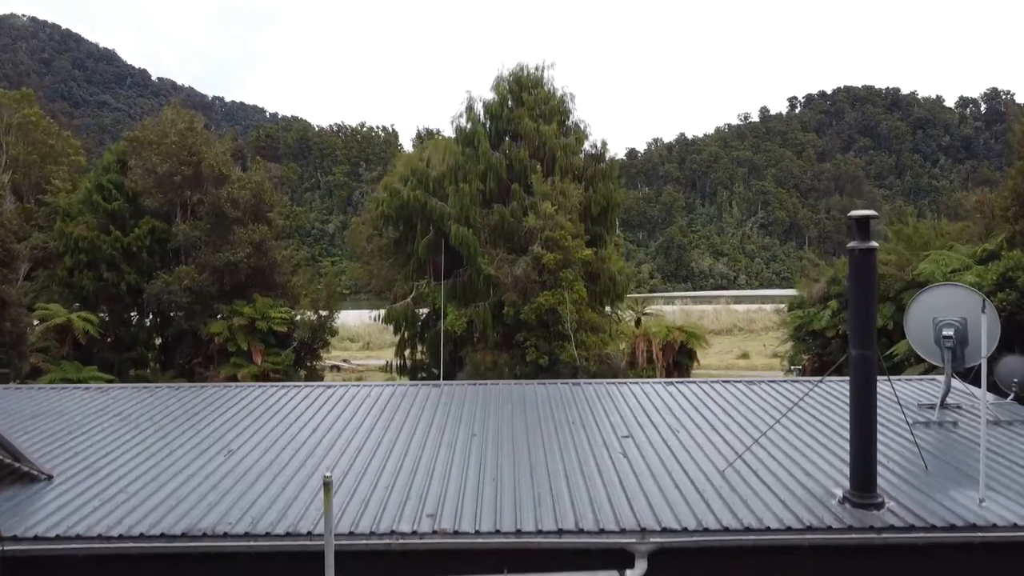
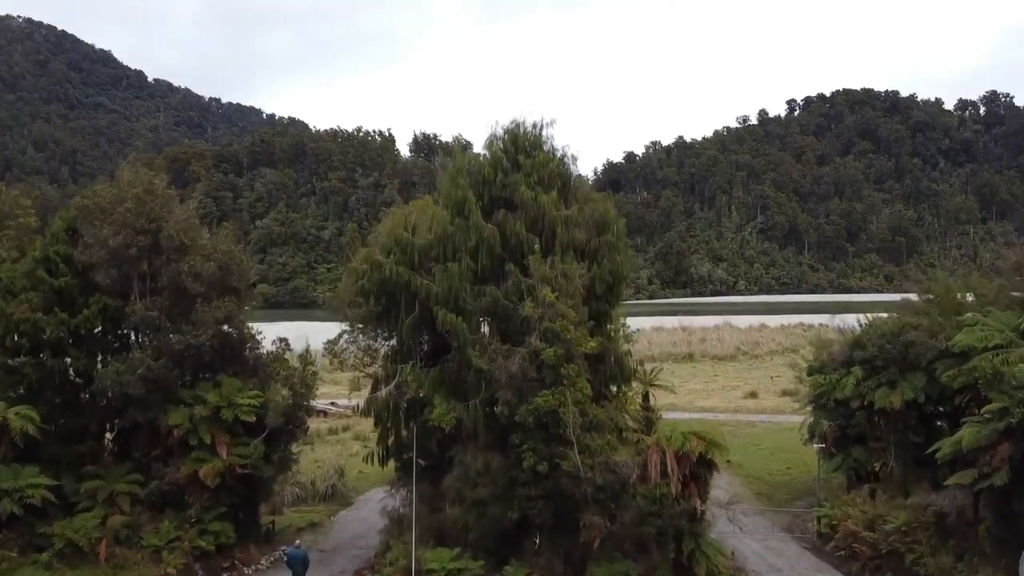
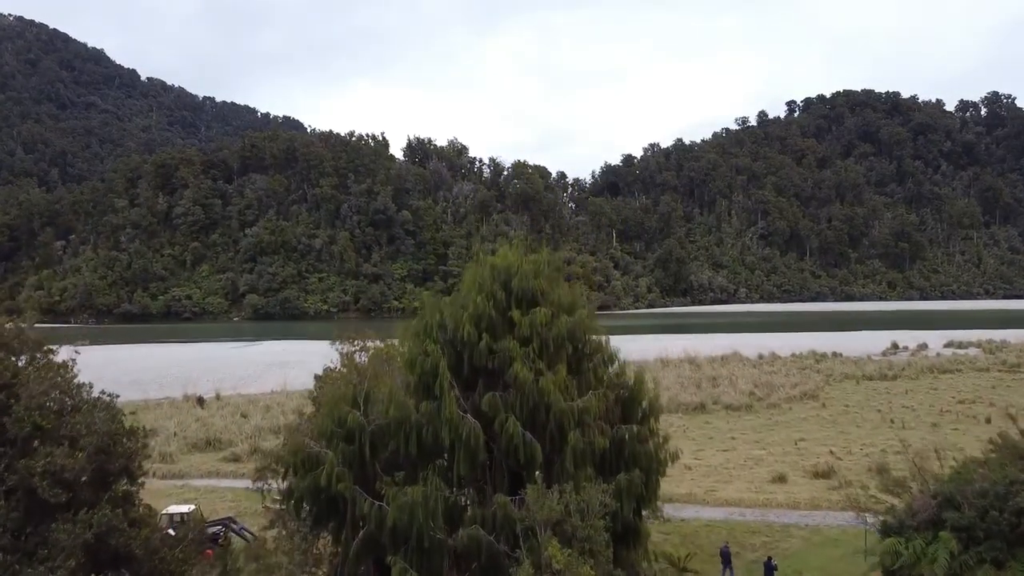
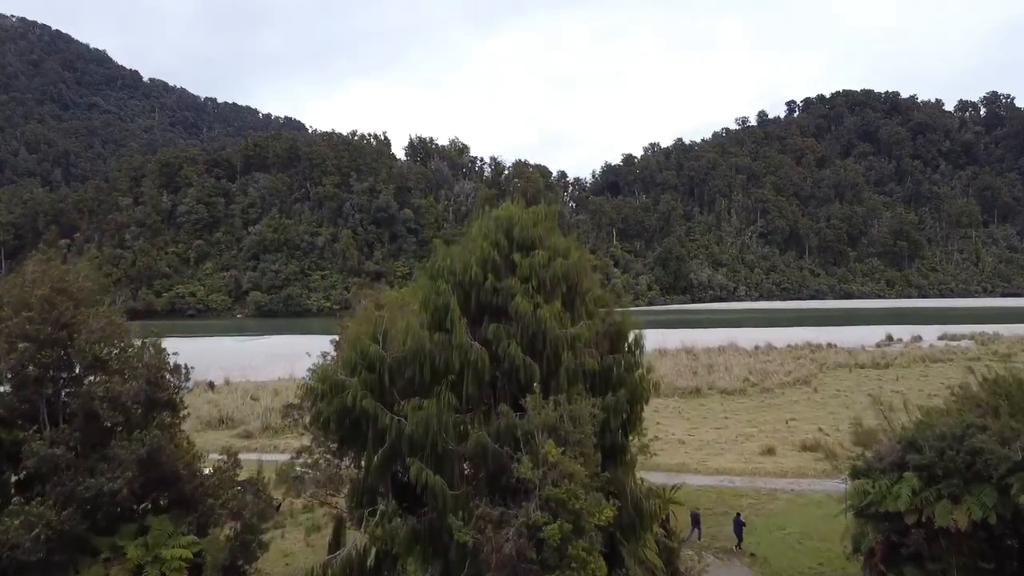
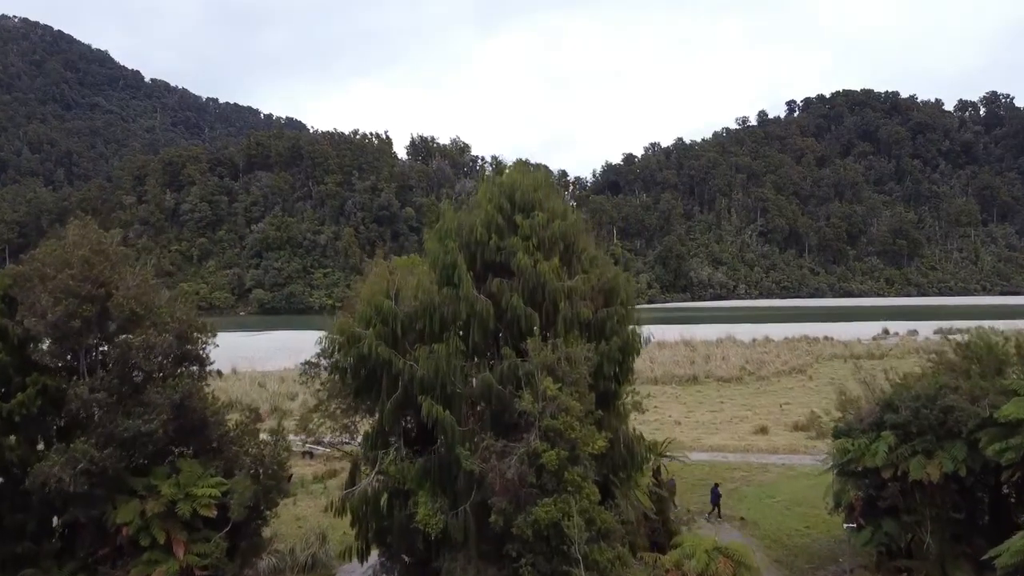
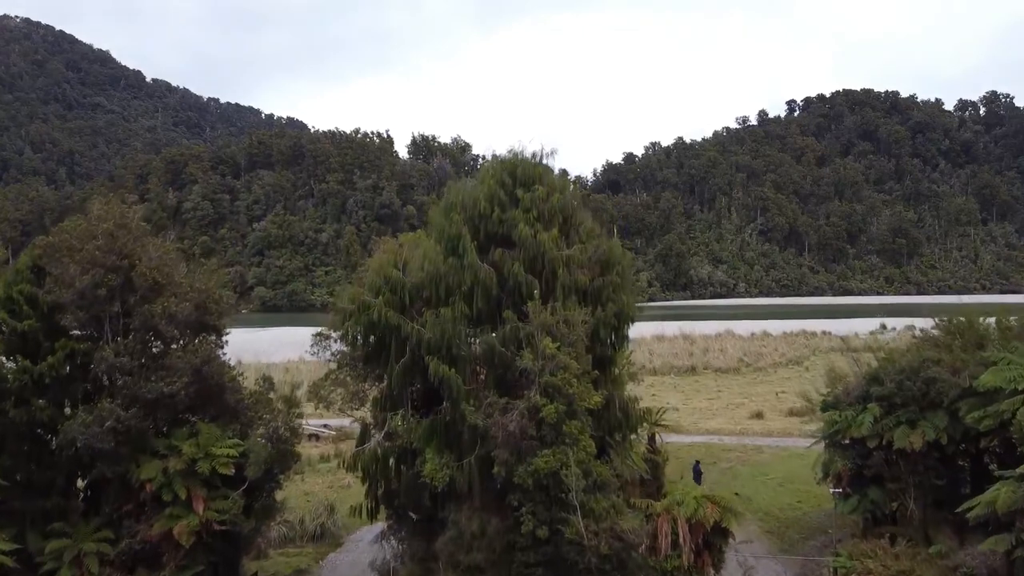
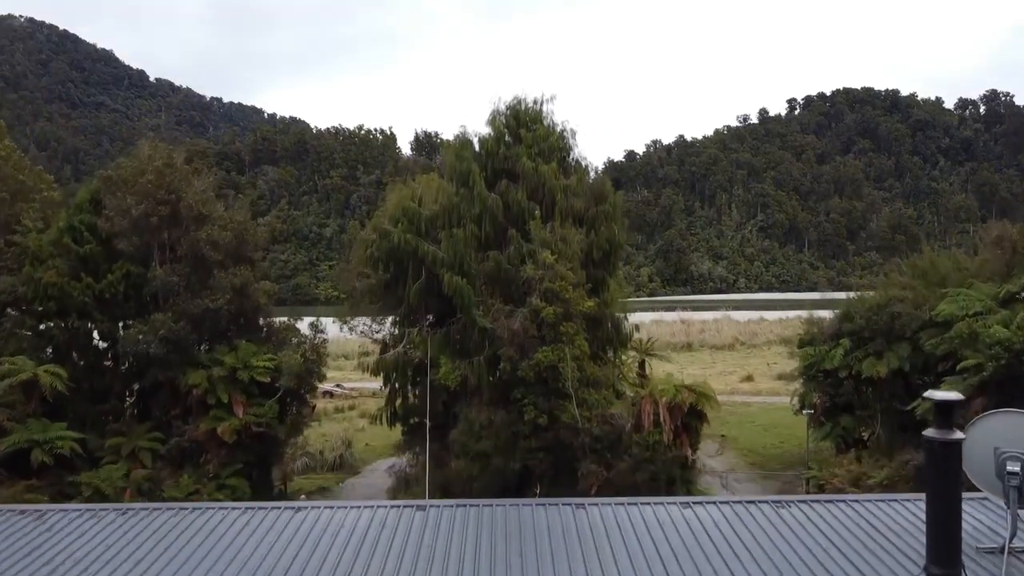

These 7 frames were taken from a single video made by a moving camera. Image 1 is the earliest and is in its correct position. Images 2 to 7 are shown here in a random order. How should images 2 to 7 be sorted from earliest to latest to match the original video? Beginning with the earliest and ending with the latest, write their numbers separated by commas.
7, 2, 6, 5, 4, 3
